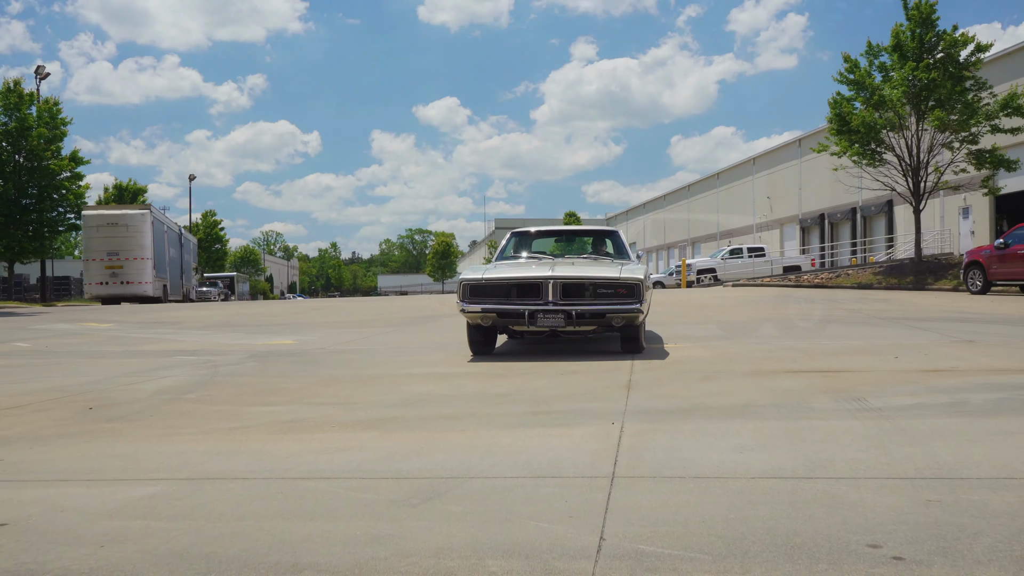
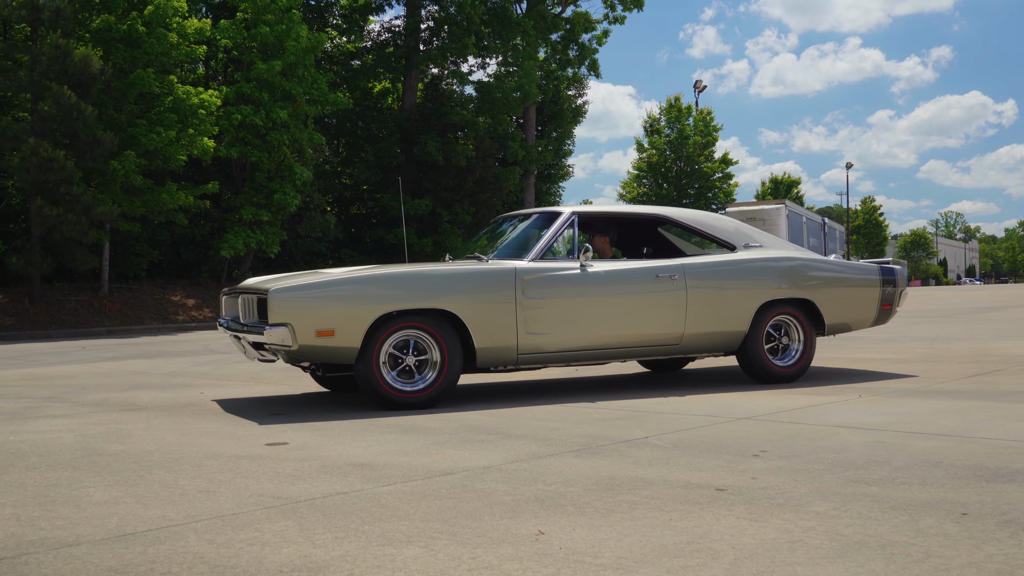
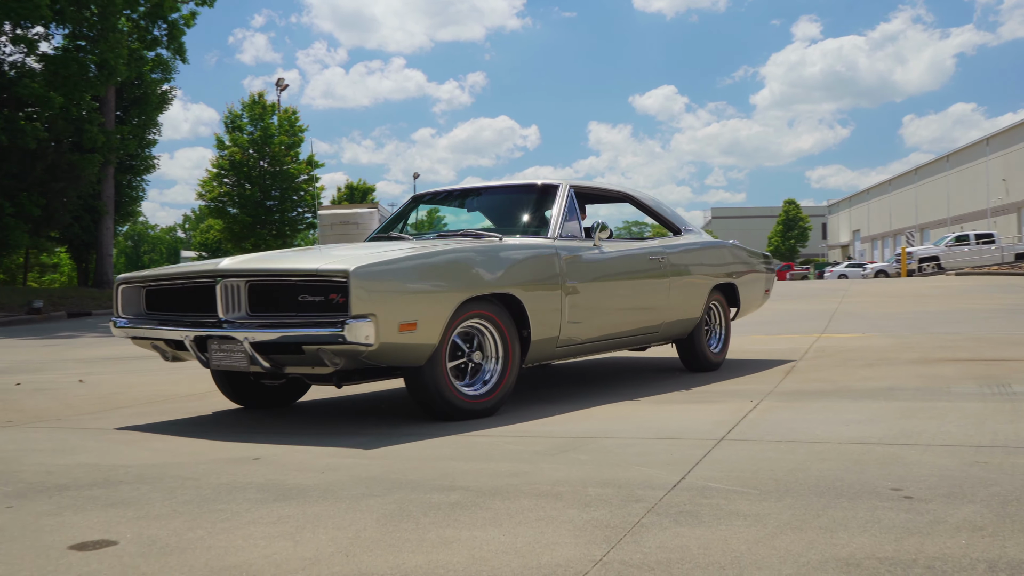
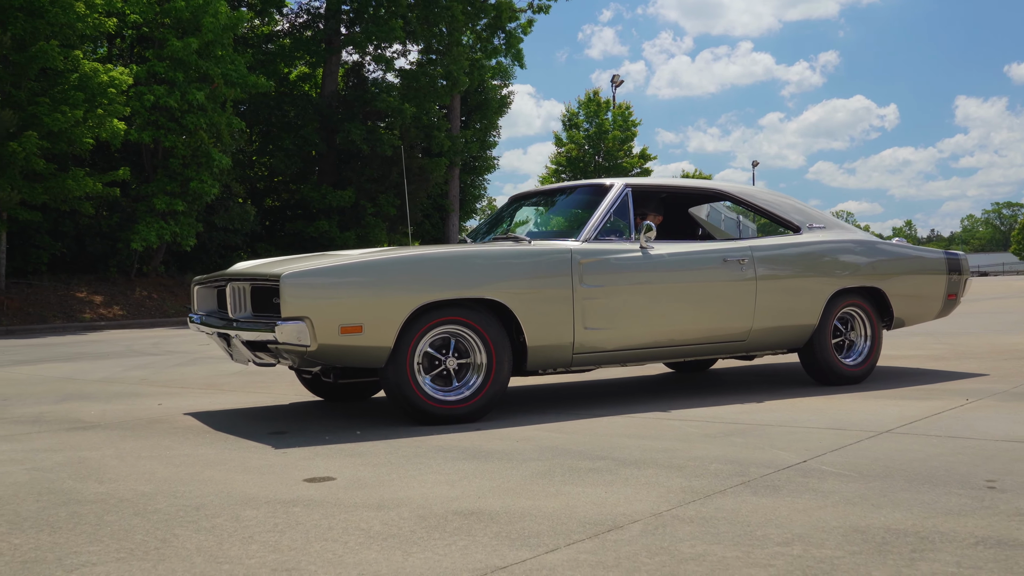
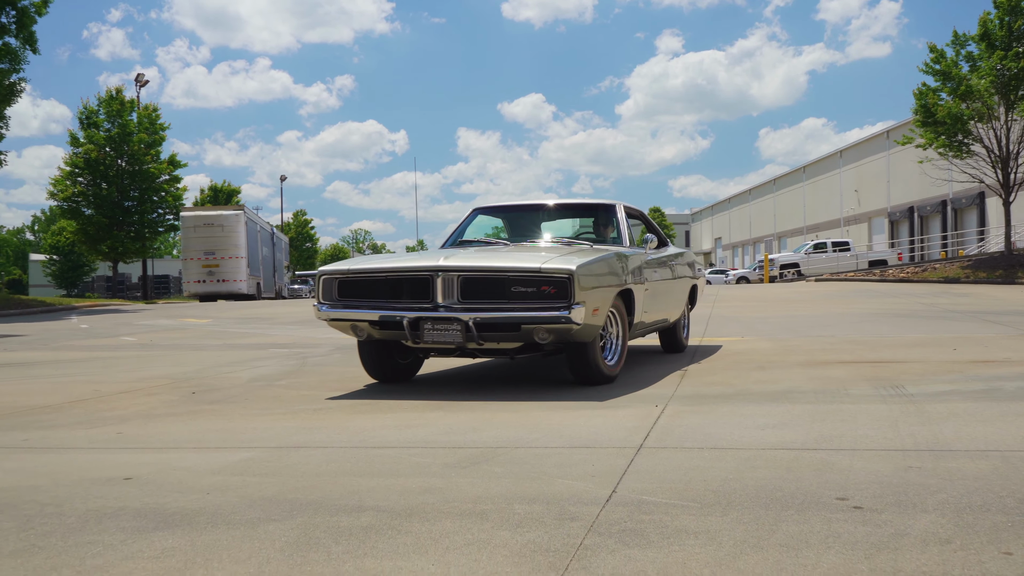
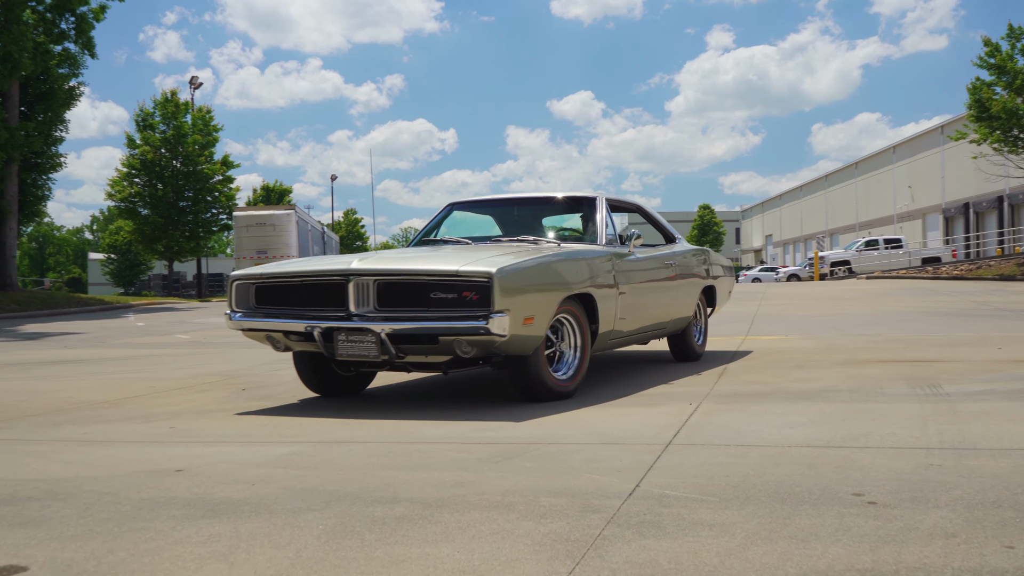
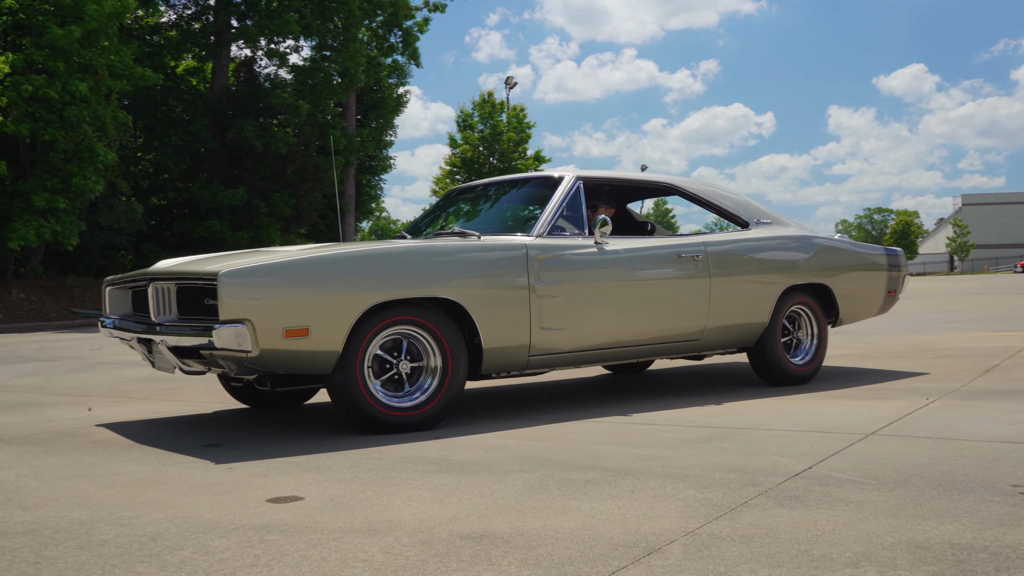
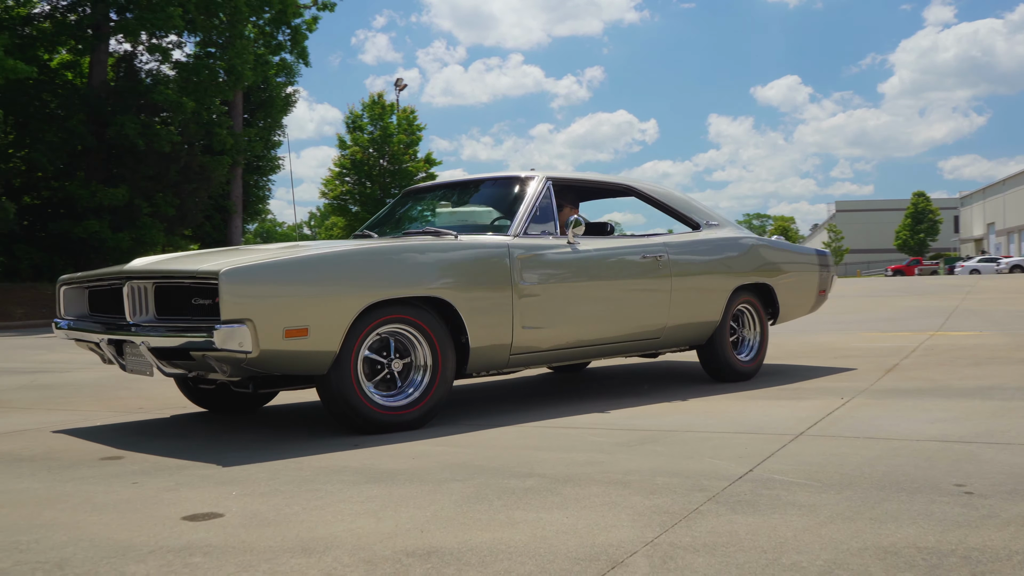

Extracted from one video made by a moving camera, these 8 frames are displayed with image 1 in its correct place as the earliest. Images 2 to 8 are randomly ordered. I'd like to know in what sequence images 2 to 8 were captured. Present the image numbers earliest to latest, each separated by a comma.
5, 6, 3, 8, 7, 4, 2
